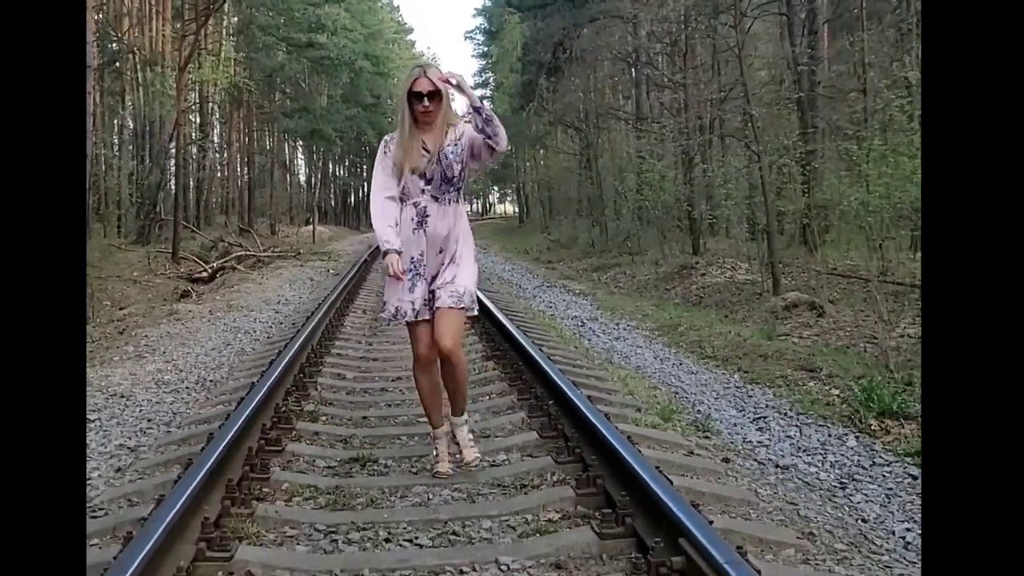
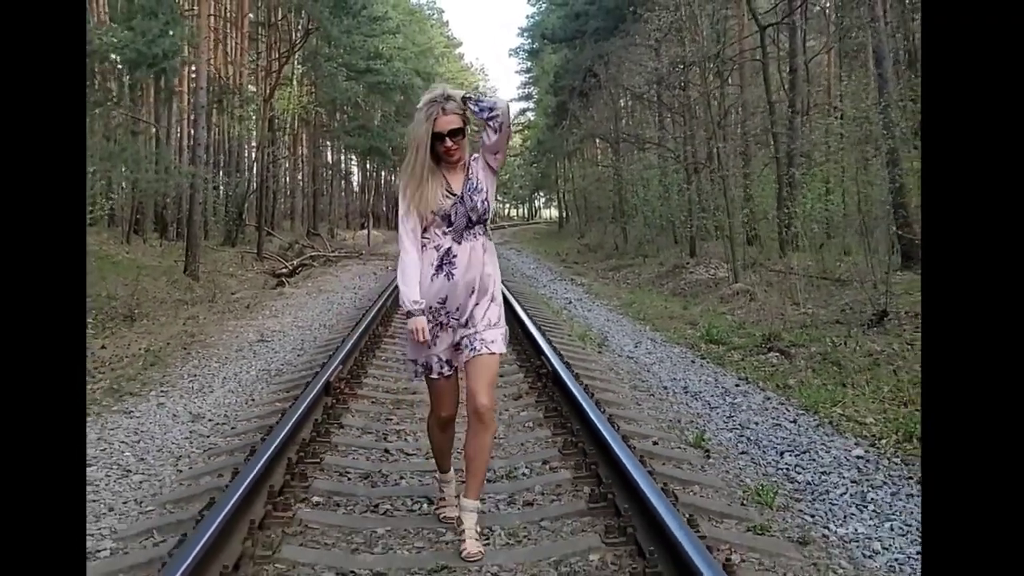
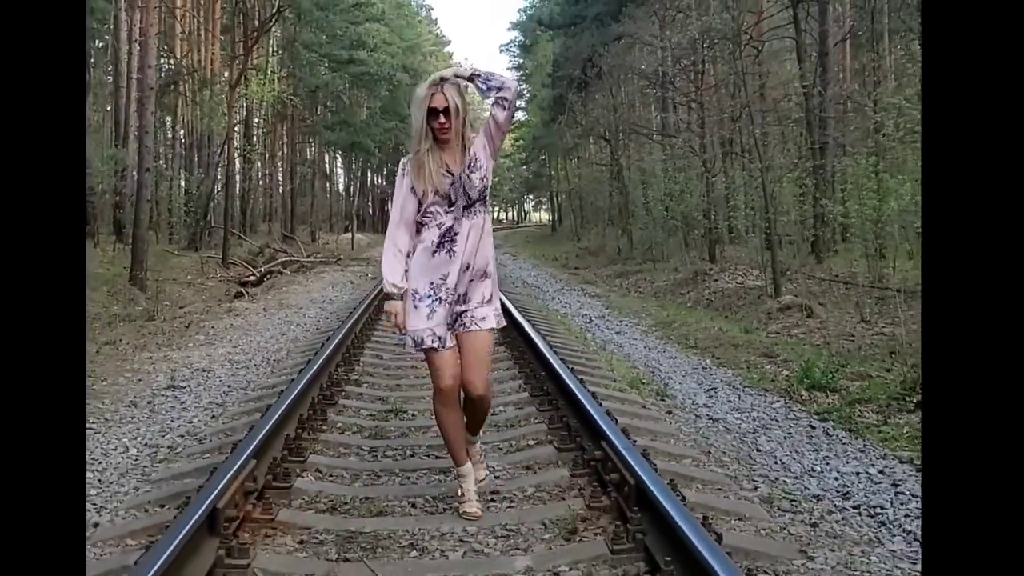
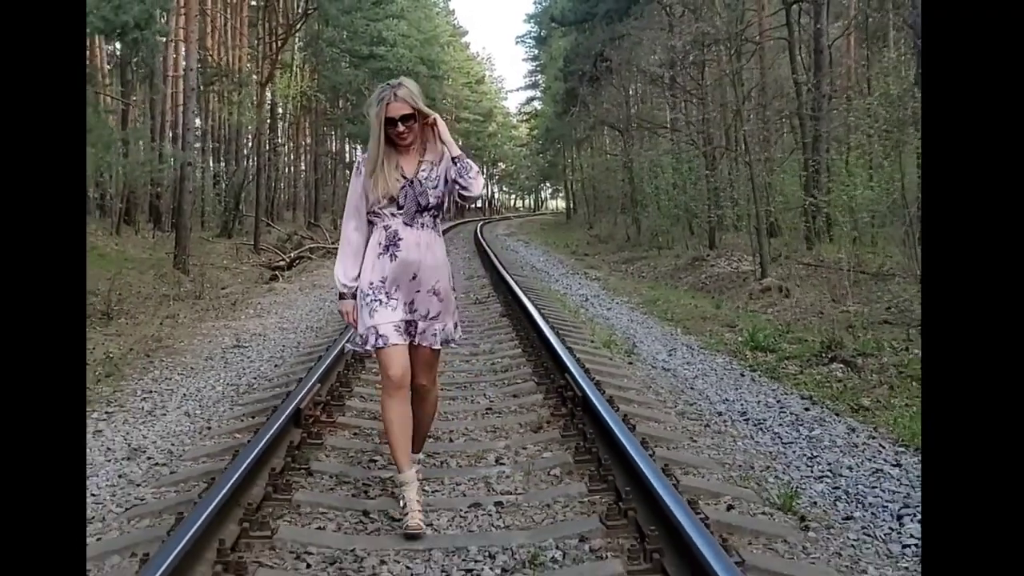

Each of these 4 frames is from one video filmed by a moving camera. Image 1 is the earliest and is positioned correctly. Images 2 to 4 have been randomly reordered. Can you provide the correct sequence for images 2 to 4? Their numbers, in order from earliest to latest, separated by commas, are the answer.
3, 4, 2
